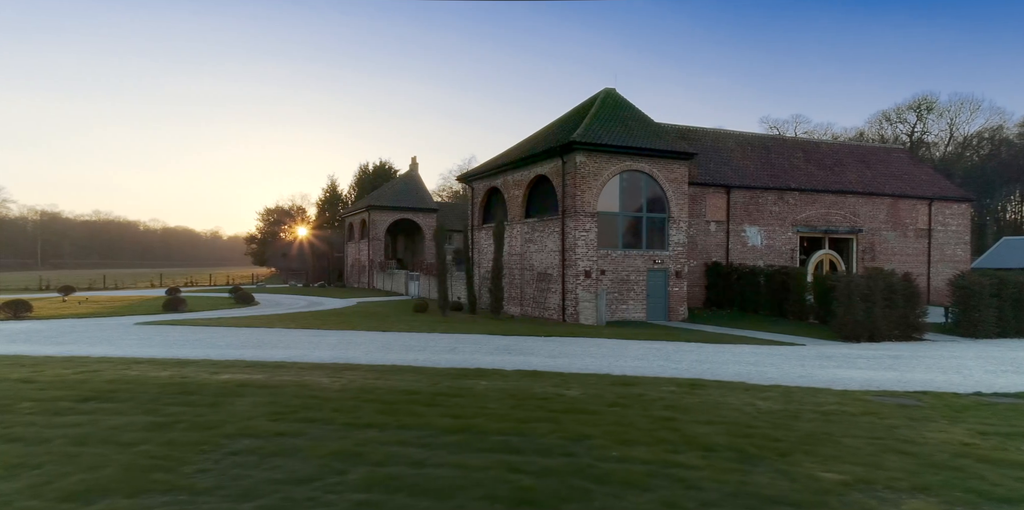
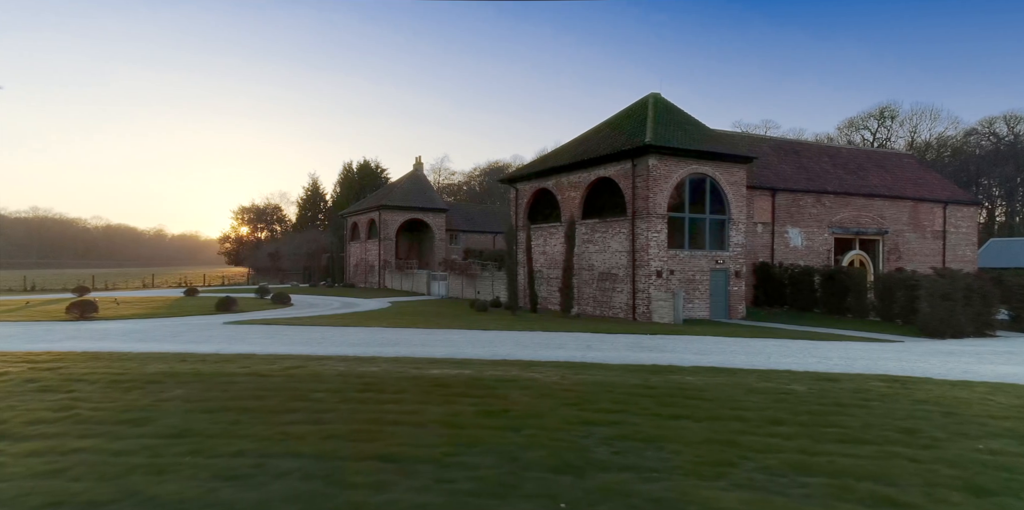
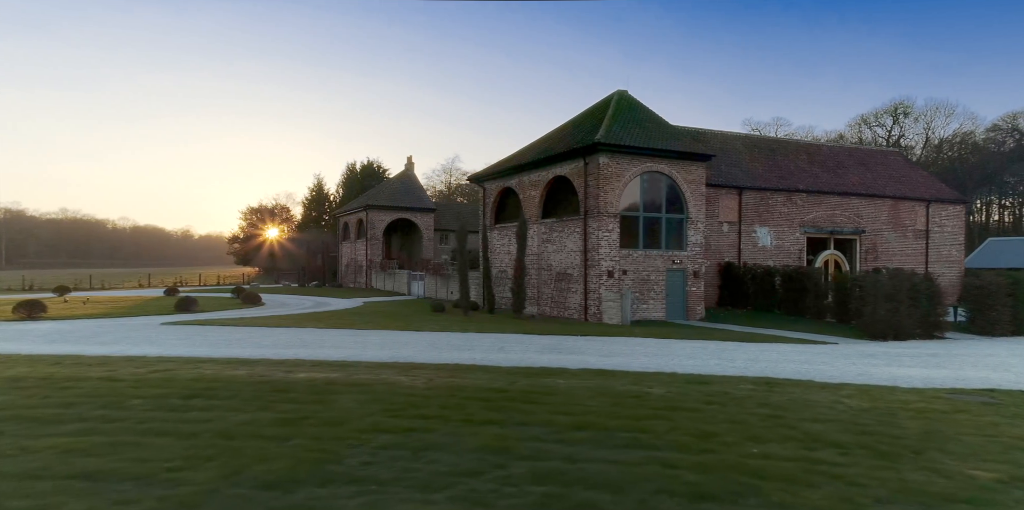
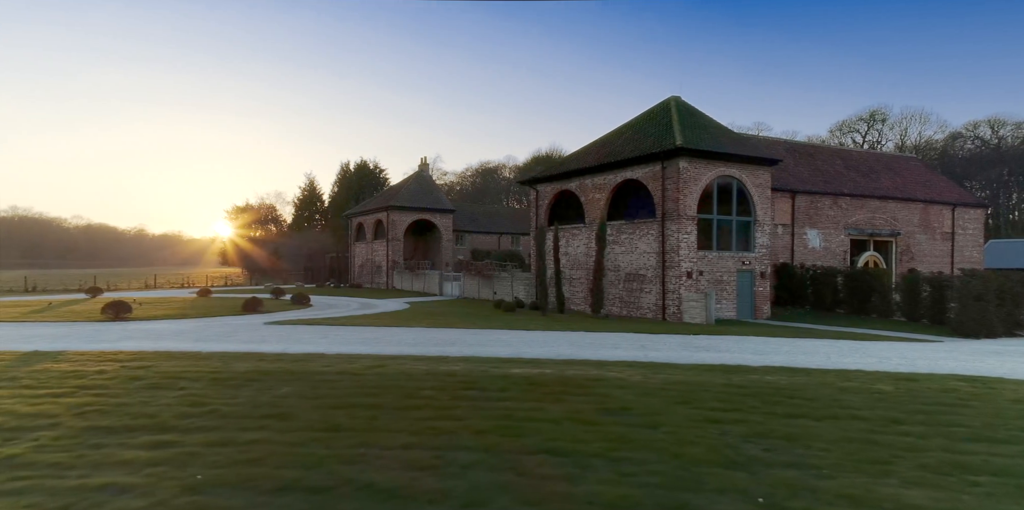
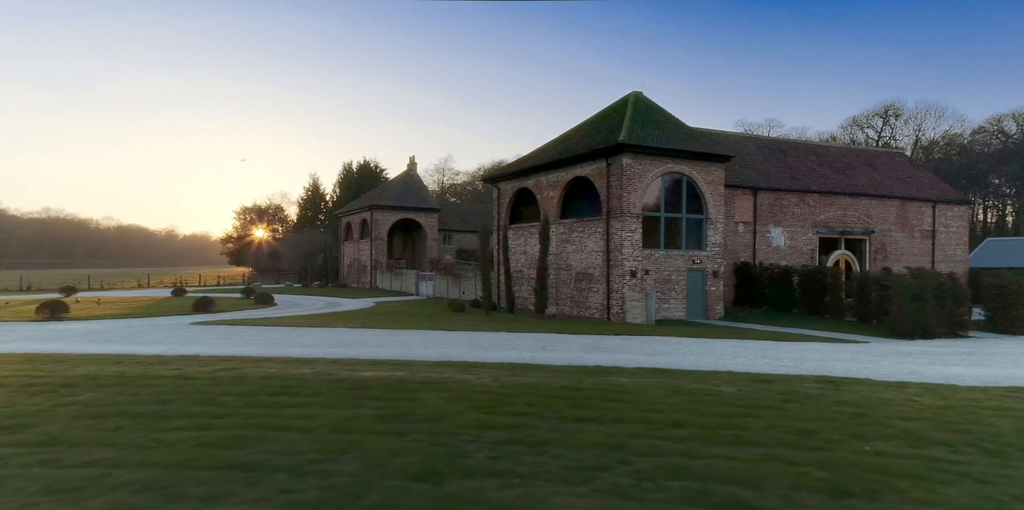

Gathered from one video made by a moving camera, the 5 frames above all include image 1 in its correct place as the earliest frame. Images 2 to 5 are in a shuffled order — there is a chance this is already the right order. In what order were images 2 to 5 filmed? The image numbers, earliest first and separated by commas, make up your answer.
3, 5, 2, 4
